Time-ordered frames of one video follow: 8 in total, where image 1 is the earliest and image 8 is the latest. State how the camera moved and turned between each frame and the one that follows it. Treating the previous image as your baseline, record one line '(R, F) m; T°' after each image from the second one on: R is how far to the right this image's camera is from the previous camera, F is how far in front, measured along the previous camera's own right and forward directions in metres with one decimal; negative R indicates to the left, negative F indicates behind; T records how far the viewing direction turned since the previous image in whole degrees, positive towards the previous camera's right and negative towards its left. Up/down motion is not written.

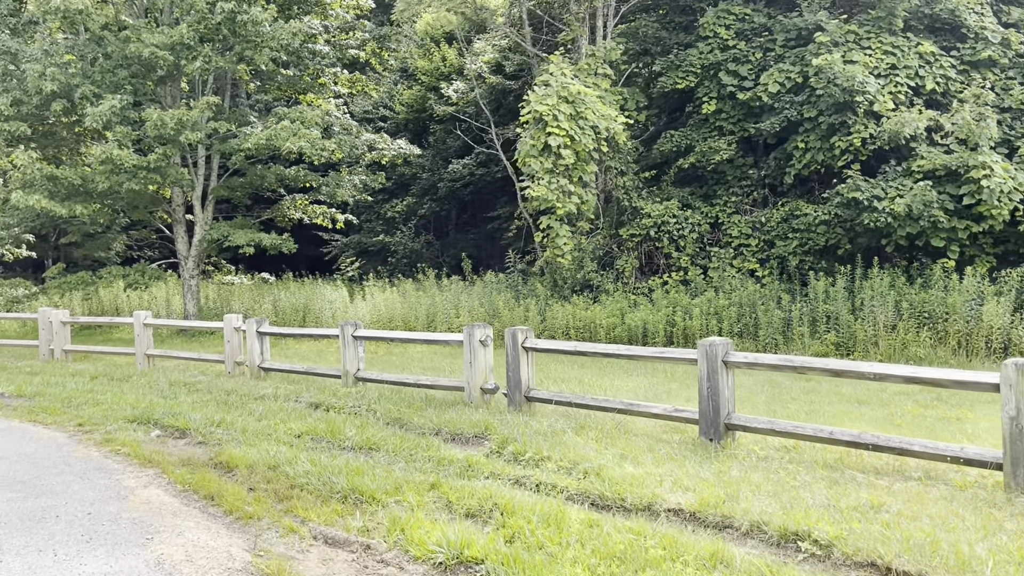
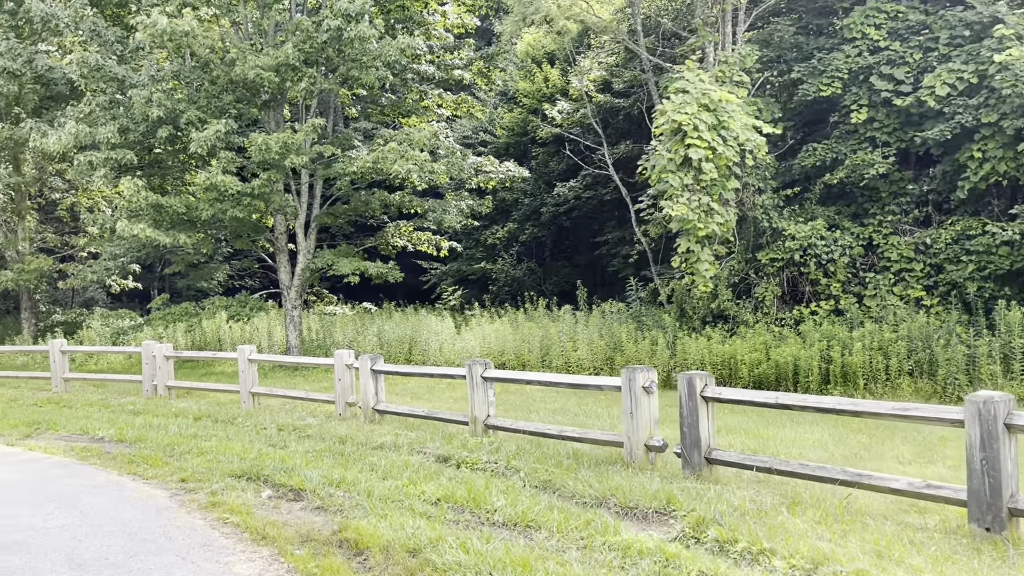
(-0.6, +1.1) m; -6°
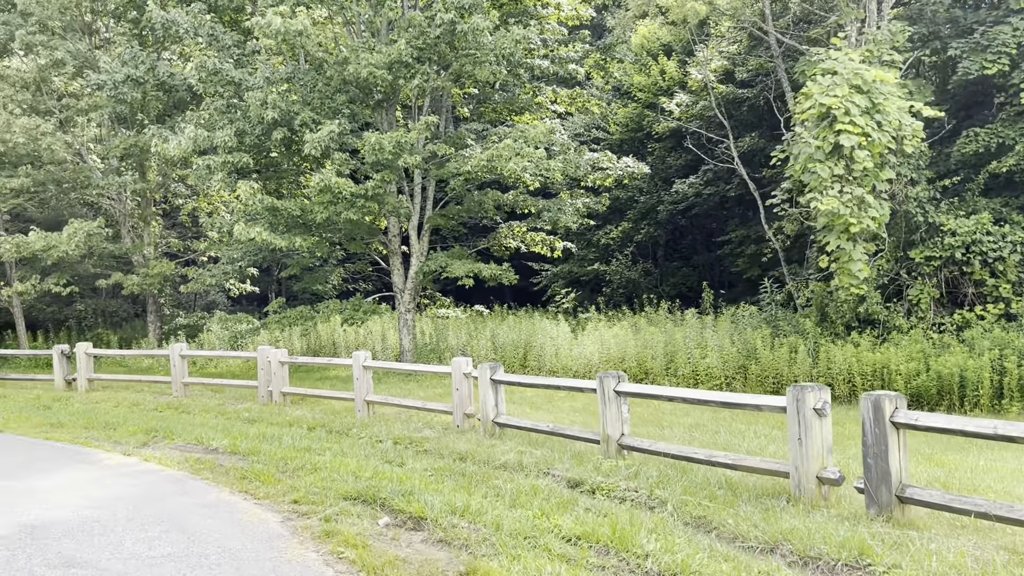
(-0.2, +0.6) m; -7°
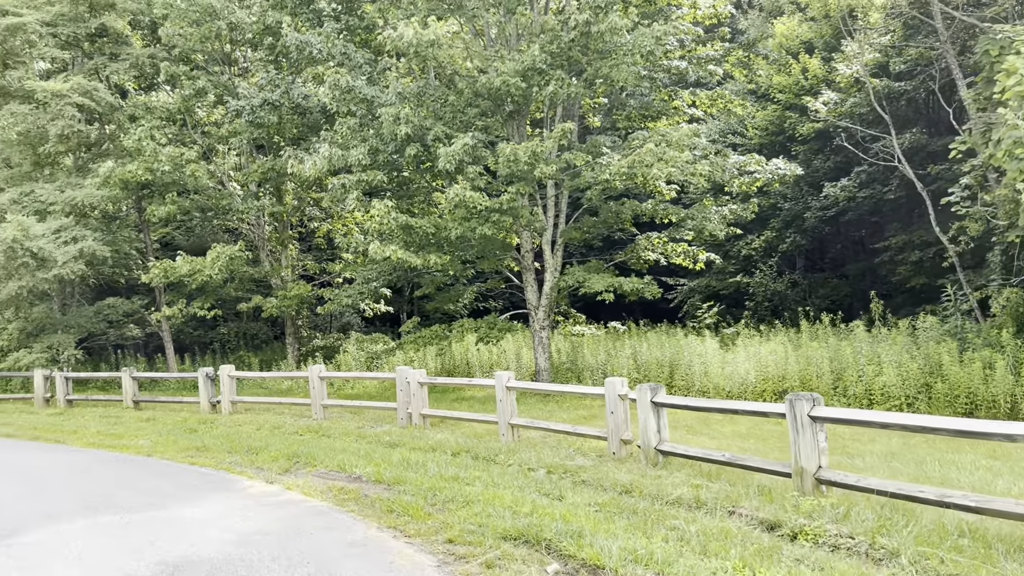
(-0.3, +0.7) m; -8°
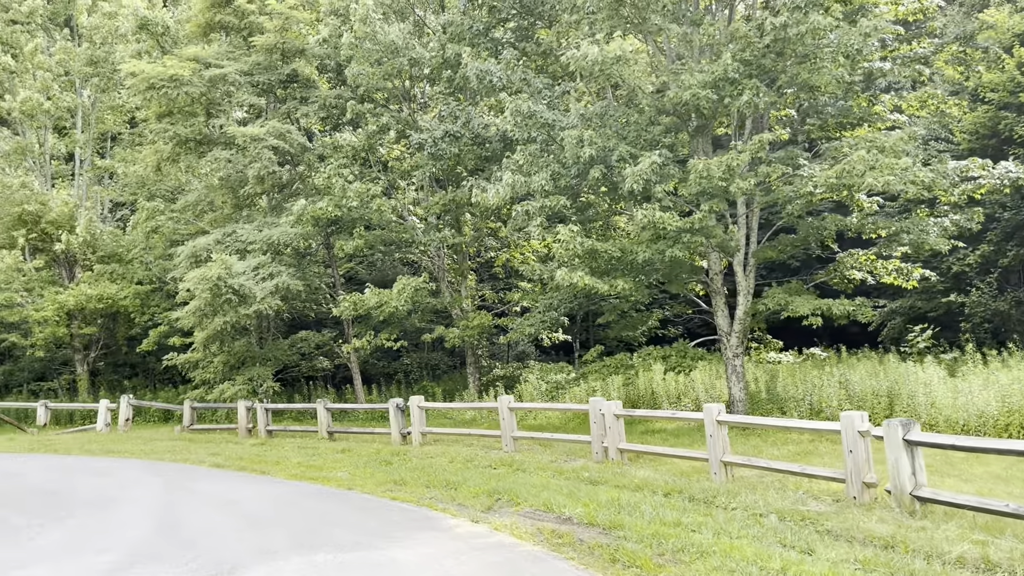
(-0.4, +0.5) m; -11°
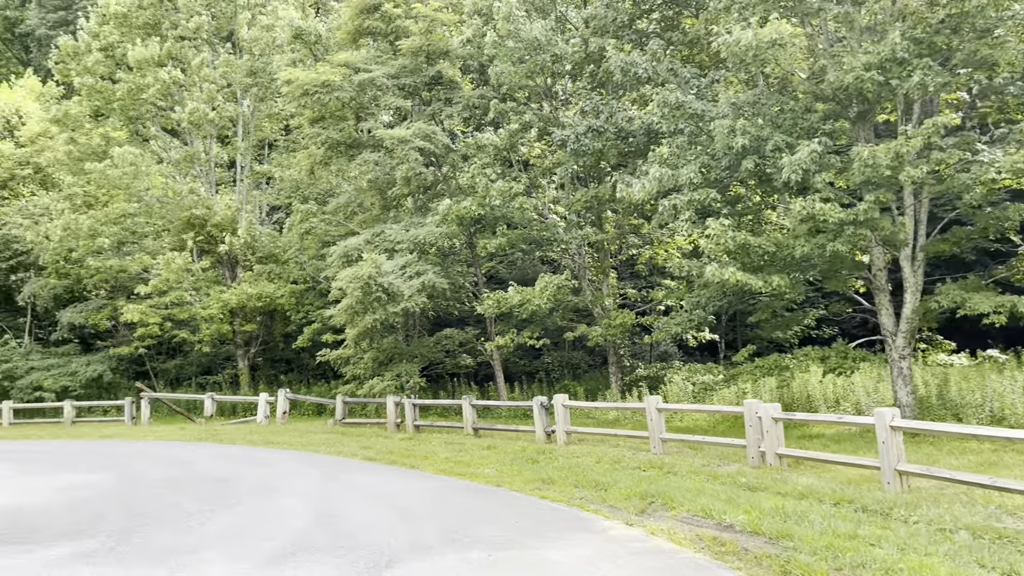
(-0.1, +0.2) m; -9°
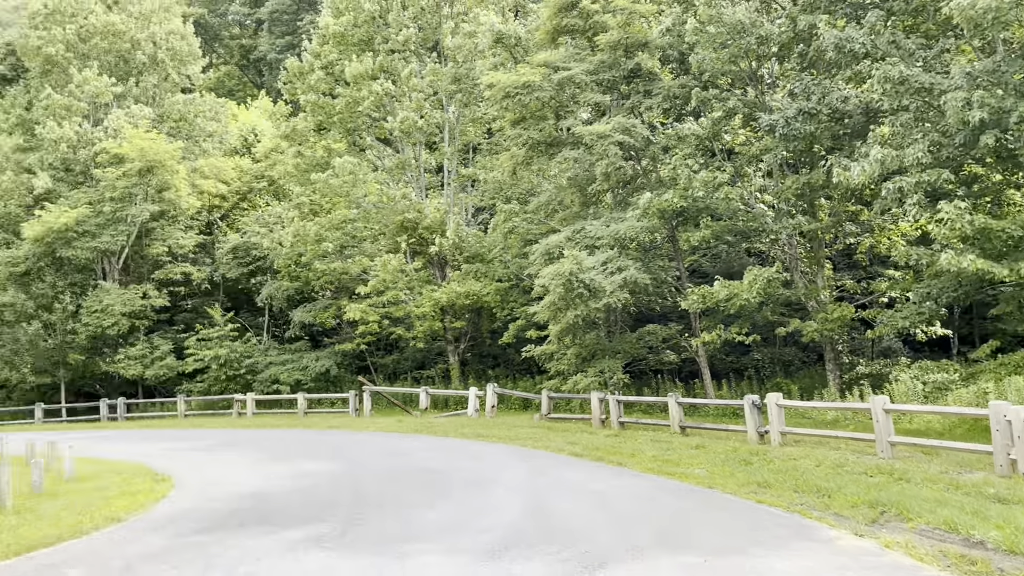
(-0.1, +0.1) m; -13°
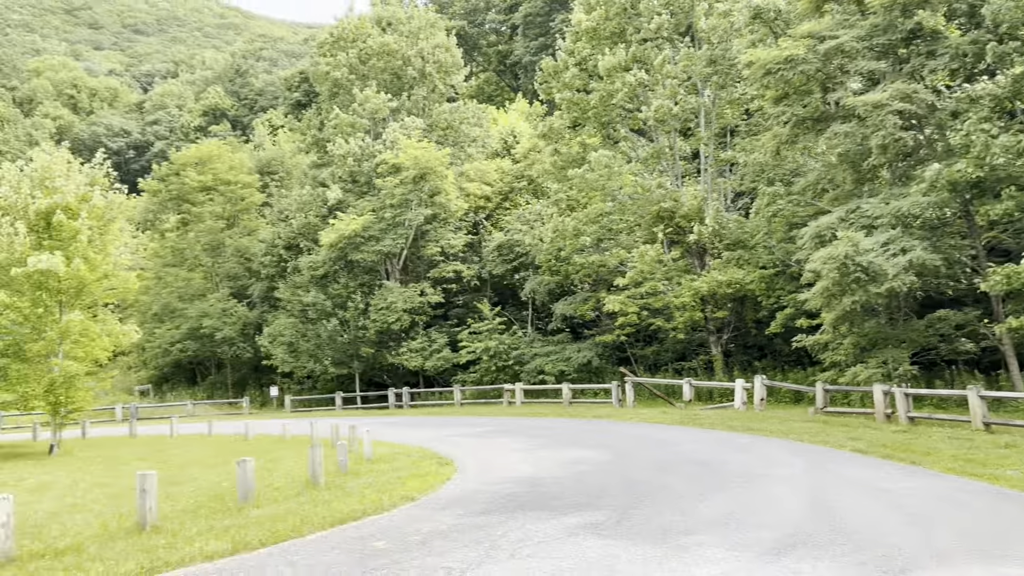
(-0.2, 0.0) m; -17°
